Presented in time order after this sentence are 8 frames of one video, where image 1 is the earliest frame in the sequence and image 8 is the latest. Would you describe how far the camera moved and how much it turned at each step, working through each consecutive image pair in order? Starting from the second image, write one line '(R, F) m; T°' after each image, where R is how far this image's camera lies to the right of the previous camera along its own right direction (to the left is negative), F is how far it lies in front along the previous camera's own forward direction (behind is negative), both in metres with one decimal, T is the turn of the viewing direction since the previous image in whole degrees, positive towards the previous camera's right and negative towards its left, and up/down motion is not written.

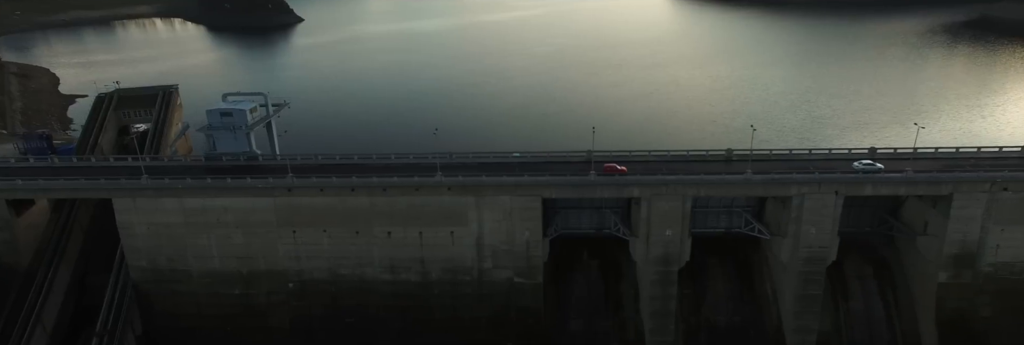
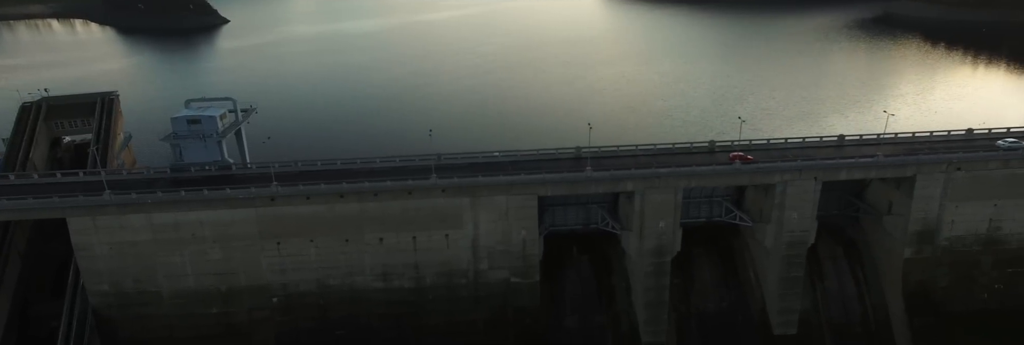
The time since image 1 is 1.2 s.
(-3.5, +0.3) m; +8°
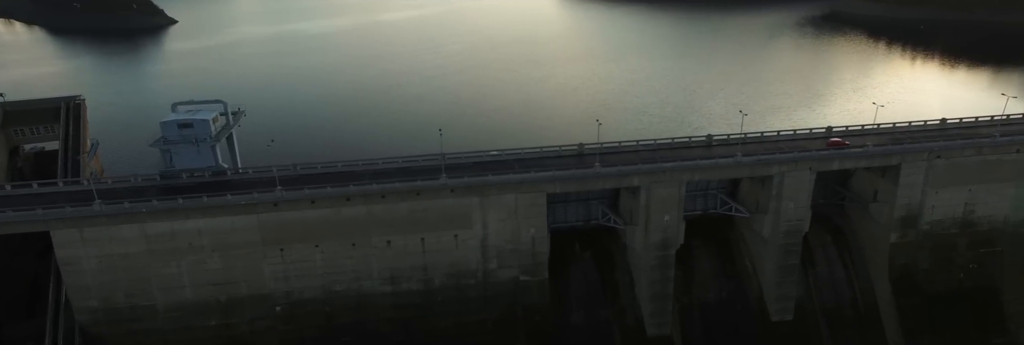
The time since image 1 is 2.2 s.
(-2.8, +0.2) m; +5°
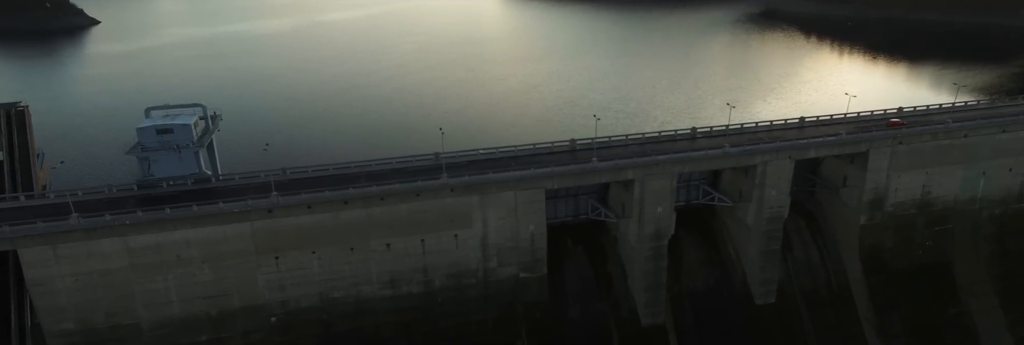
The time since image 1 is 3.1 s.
(-3.1, +0.2) m; +7°
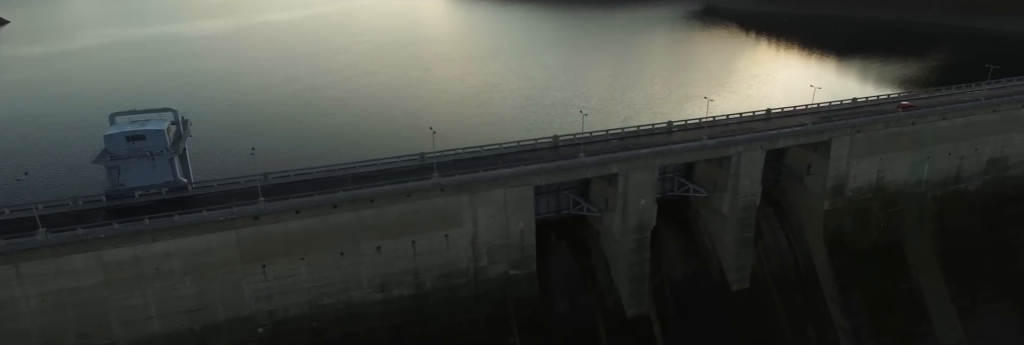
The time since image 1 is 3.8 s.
(-2.4, +0.2) m; +6°
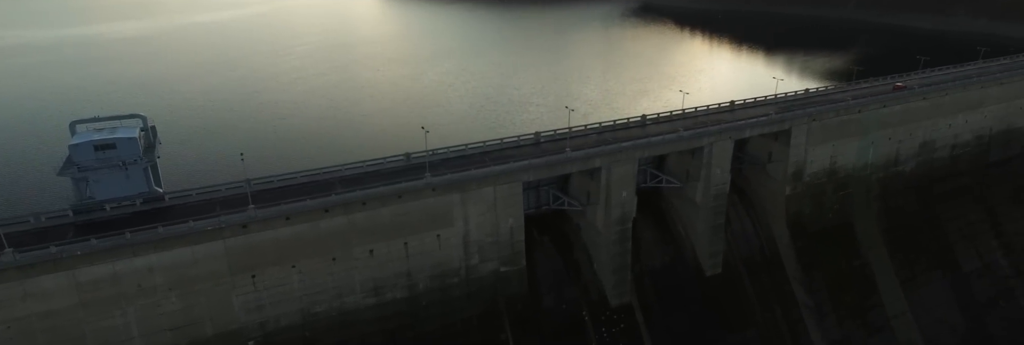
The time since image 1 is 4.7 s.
(-2.7, +0.2) m; +7°
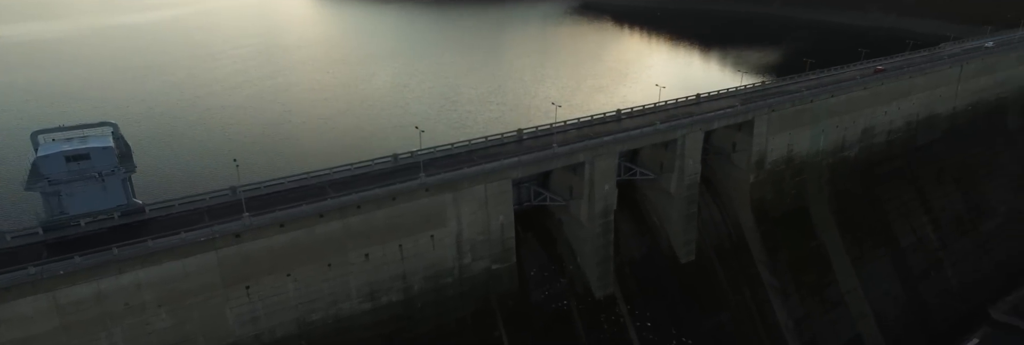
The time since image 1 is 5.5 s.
(-2.6, +0.1) m; +6°
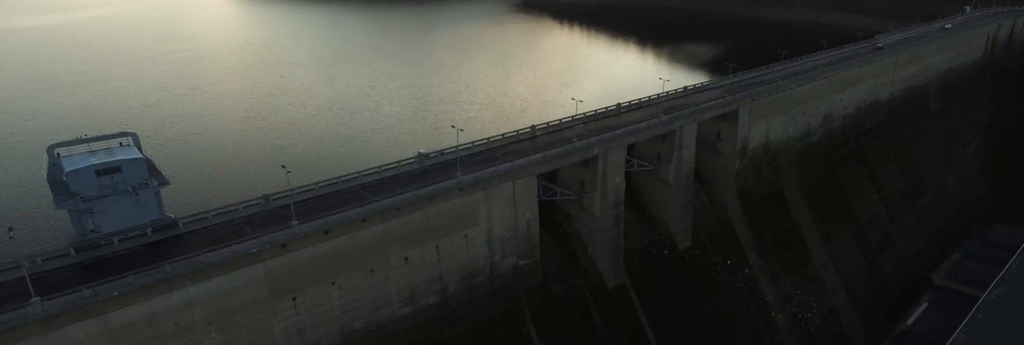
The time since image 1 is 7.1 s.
(-4.4, +0.1) m; +7°
